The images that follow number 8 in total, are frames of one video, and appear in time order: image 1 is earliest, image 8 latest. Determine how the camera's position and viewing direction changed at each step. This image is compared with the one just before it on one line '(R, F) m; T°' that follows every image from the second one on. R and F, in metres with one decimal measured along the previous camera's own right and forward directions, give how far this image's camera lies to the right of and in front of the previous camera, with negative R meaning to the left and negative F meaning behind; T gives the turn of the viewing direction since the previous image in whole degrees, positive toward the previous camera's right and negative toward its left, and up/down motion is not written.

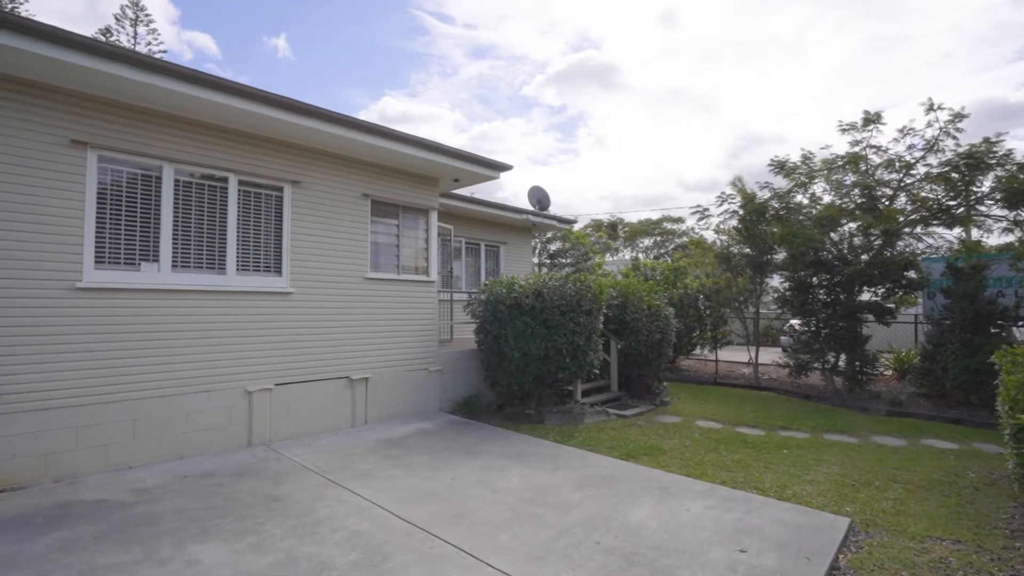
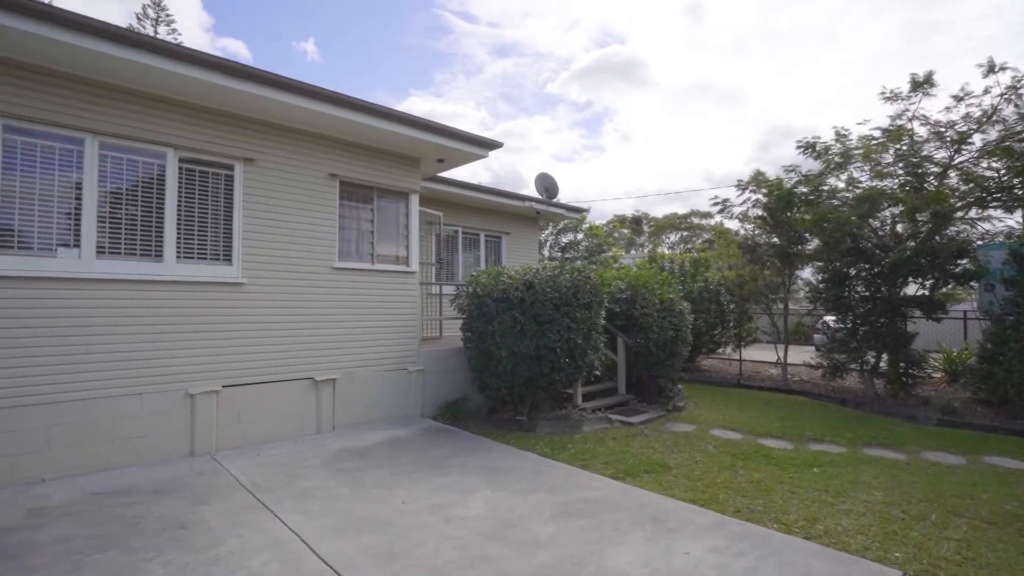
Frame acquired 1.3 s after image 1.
(+0.6, +1.0) m; -3°
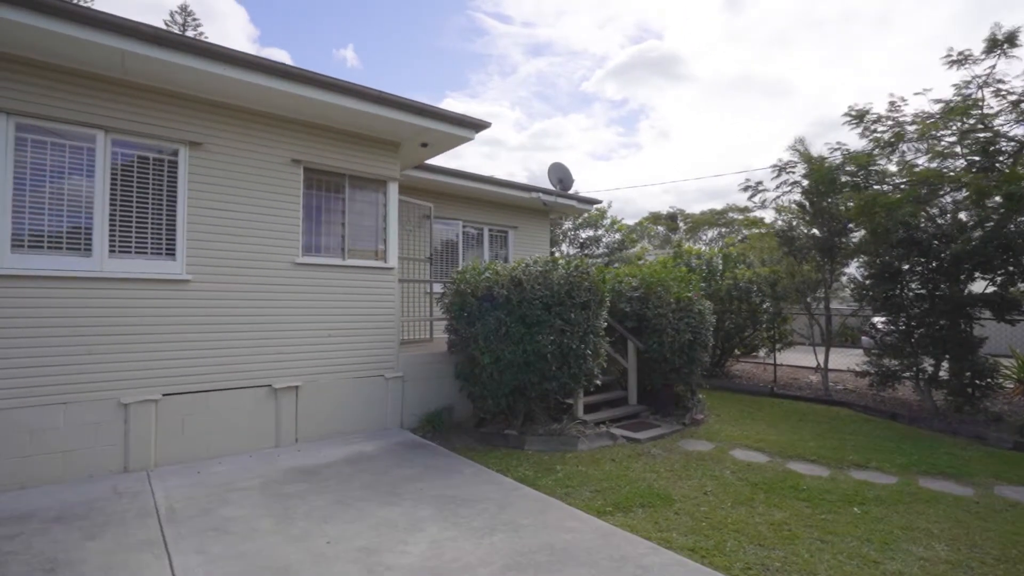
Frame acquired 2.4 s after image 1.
(+0.7, +0.9) m; -4°
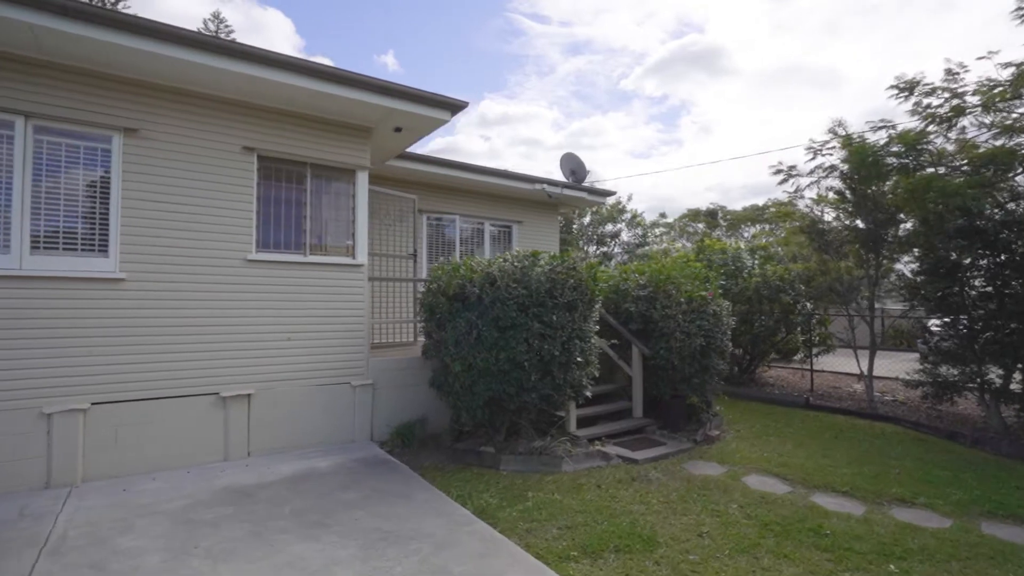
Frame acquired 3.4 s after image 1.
(+0.8, +0.8) m; -4°
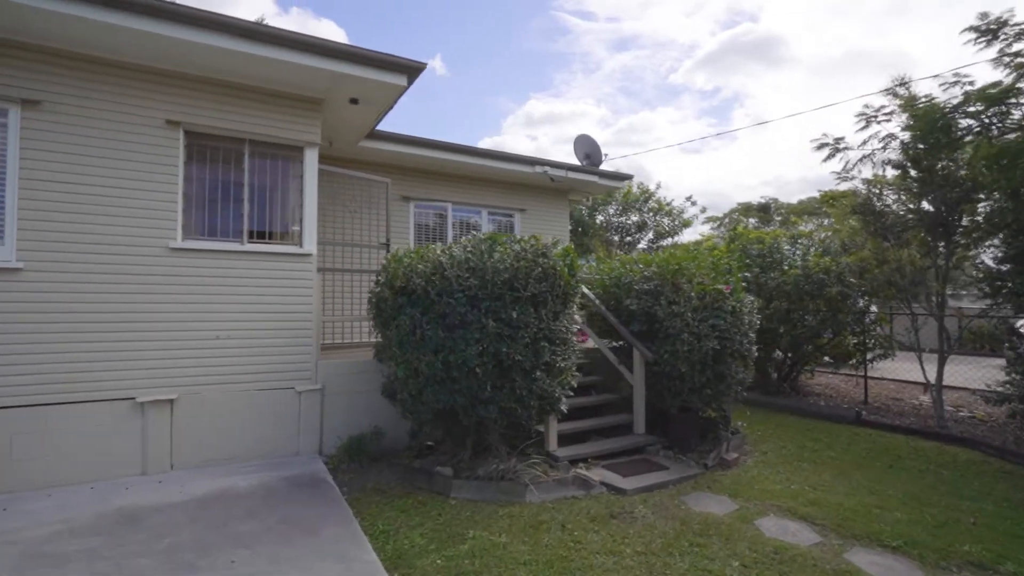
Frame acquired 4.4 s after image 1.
(+0.9, +1.0) m; -6°
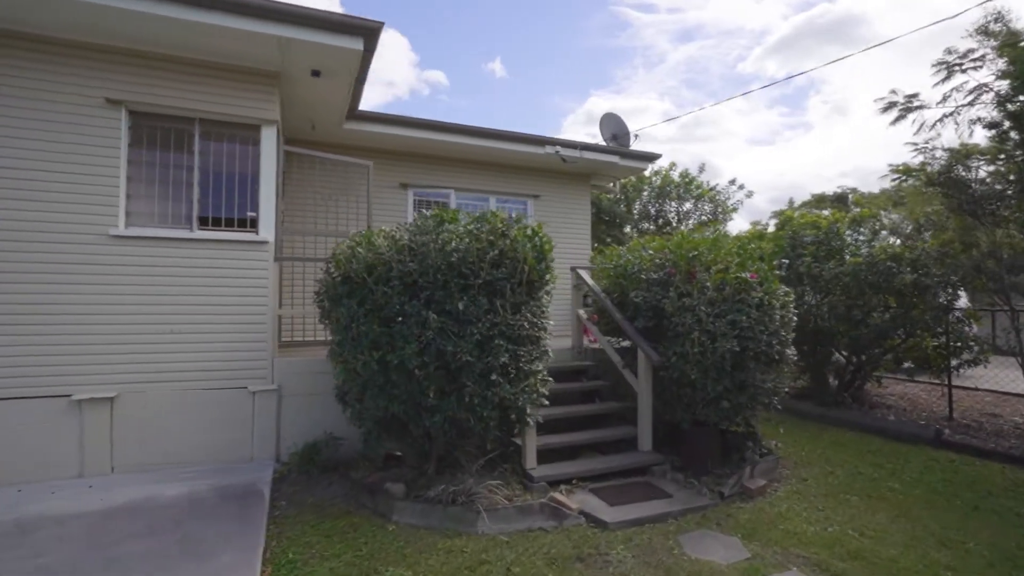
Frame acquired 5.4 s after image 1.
(+0.9, +0.9) m; -7°
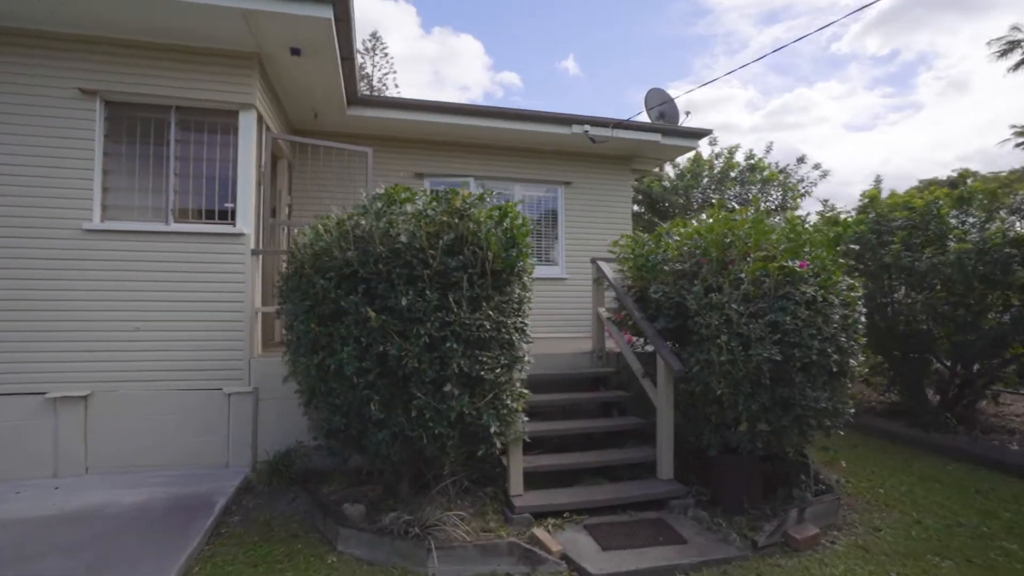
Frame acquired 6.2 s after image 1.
(+0.8, +0.8) m; -9°
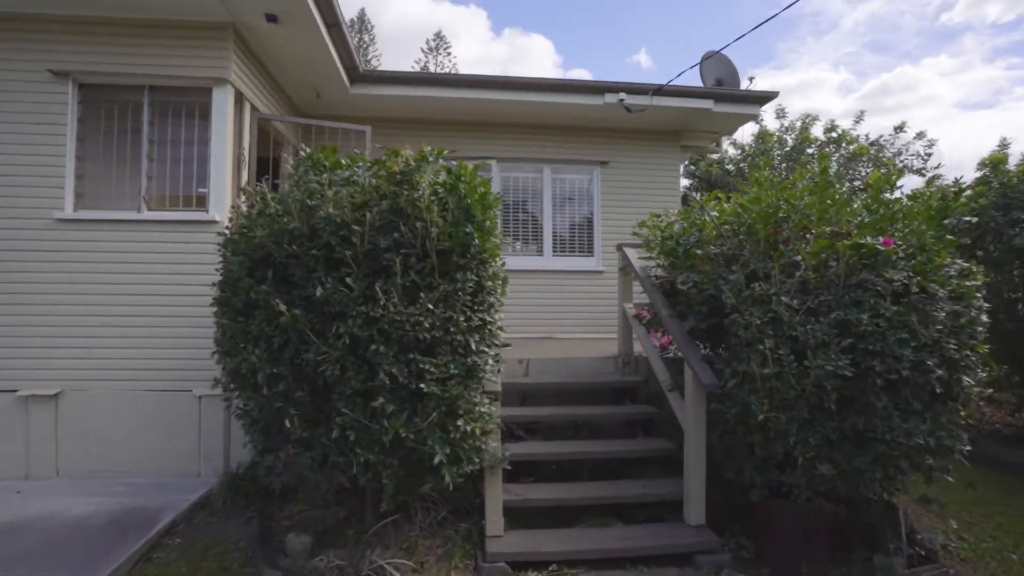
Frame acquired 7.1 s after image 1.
(+0.6, +0.9) m; -8°
